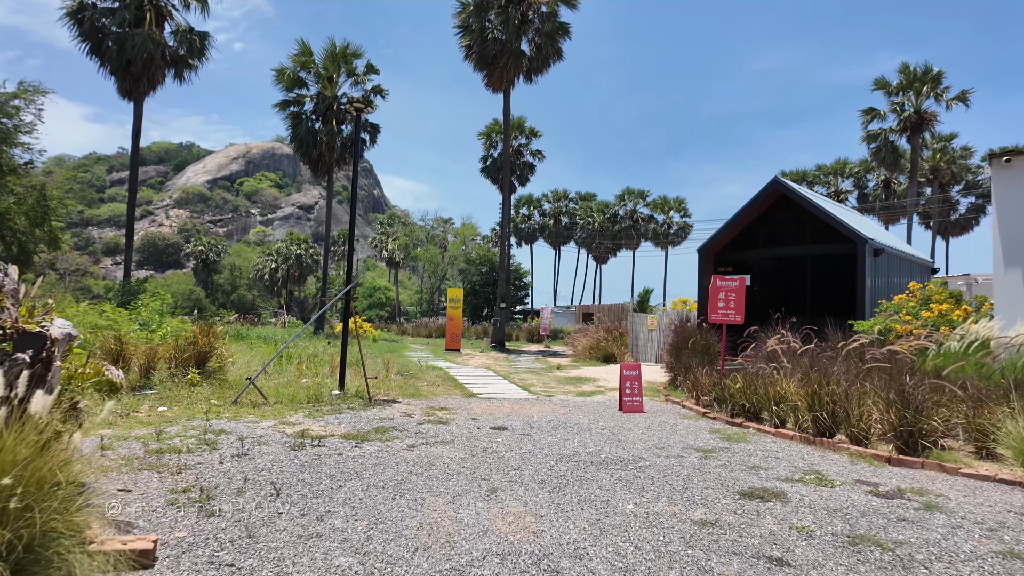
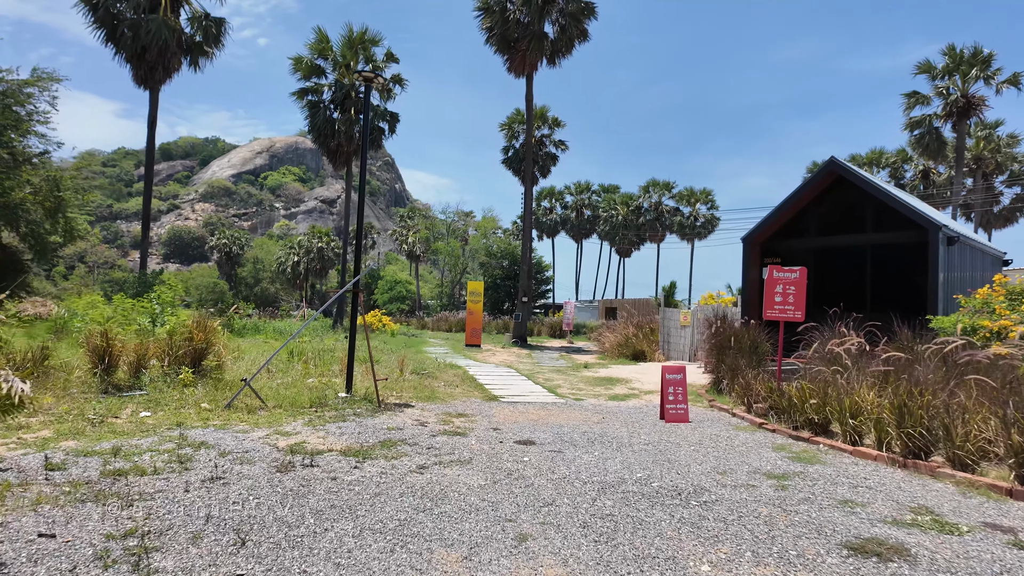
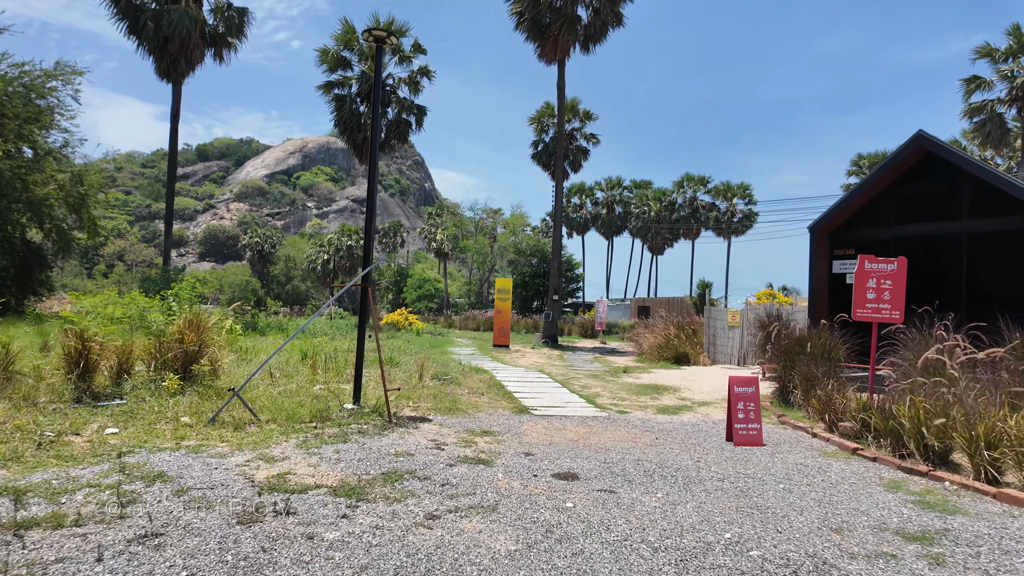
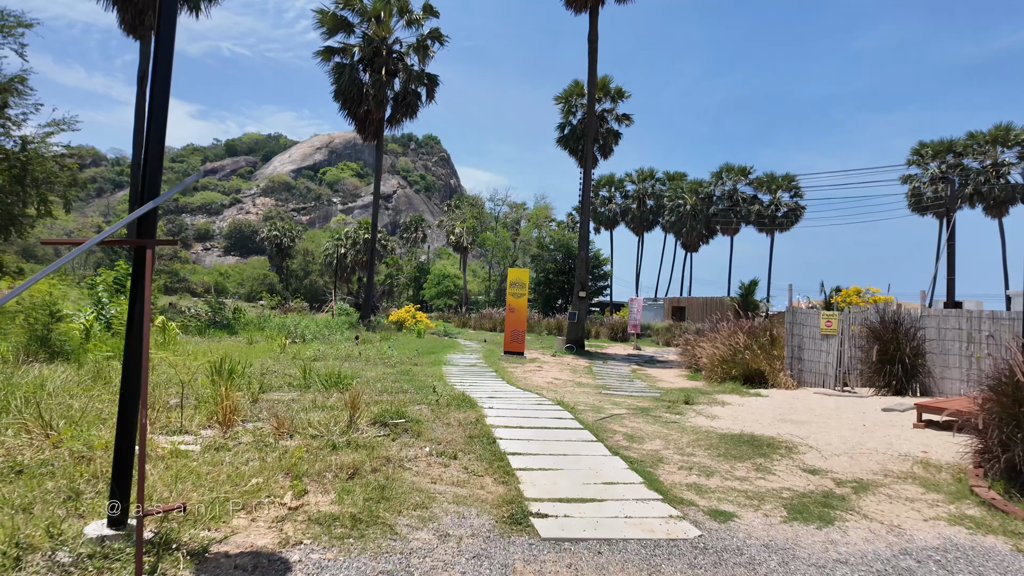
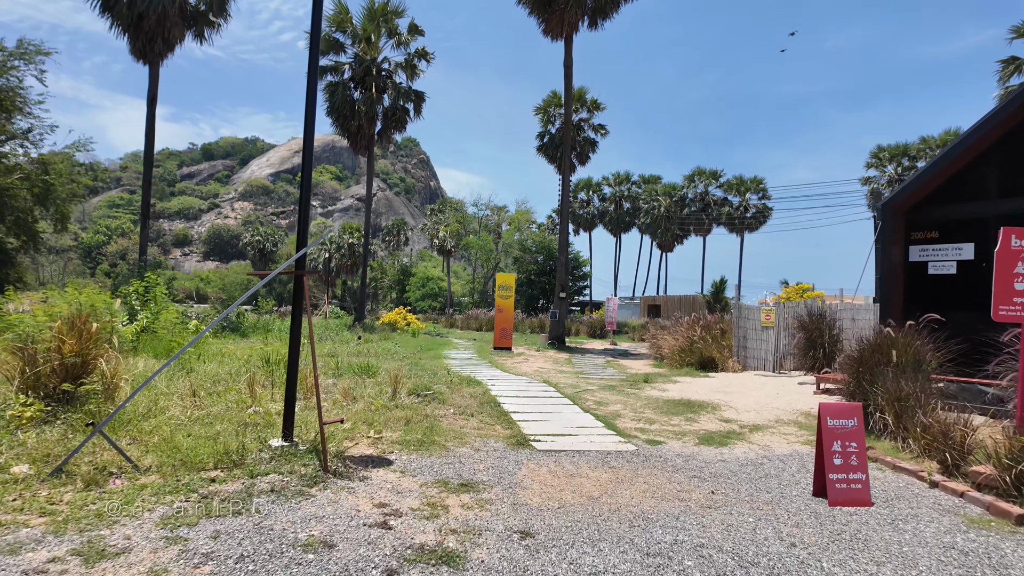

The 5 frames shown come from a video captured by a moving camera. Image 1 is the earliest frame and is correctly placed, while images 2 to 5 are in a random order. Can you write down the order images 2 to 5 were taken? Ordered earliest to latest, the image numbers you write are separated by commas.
2, 3, 5, 4
